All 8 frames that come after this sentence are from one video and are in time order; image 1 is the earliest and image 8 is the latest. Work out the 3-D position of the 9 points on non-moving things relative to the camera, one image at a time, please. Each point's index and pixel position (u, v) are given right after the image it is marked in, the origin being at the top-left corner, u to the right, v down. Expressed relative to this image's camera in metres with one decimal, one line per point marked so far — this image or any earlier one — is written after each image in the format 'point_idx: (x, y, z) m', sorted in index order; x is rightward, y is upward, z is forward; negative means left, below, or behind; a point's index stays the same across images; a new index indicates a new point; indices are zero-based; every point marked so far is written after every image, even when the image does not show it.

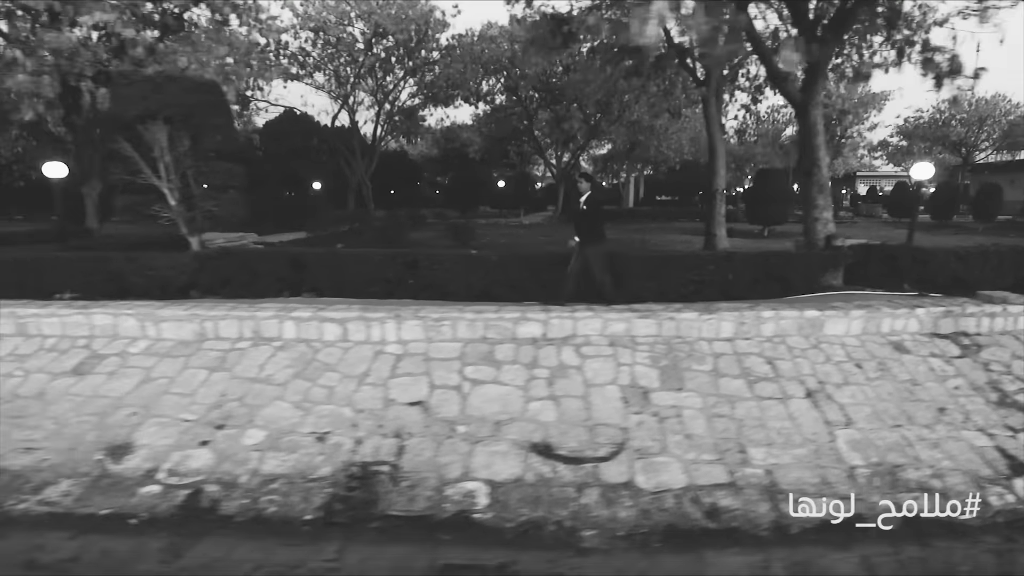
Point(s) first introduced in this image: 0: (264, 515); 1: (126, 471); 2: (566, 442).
0: (-1.7, -1.5, +4.7) m
1: (-2.8, -1.3, +5.1) m
2: (+0.4, -1.1, +5.2) m
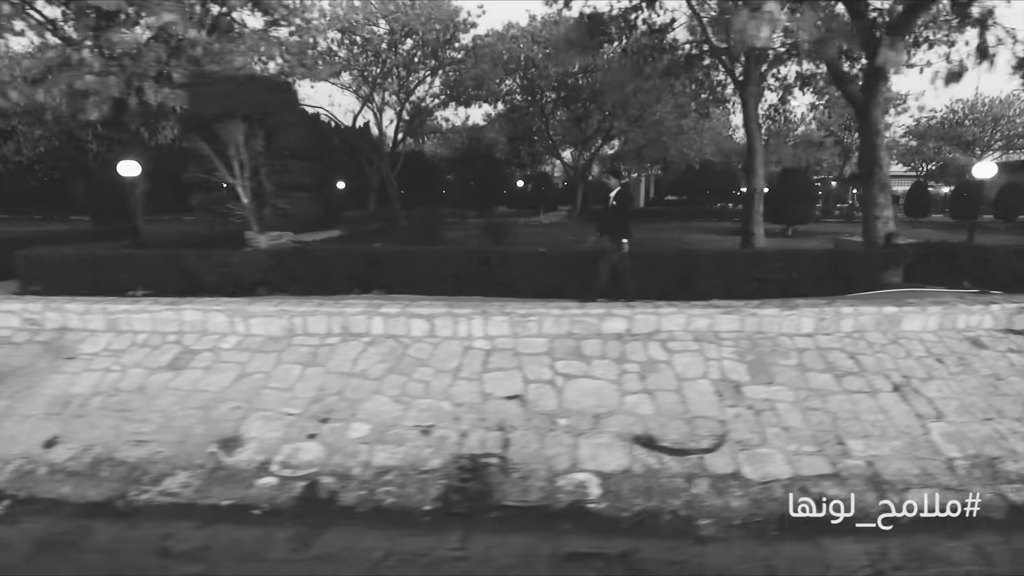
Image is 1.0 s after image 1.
0: (-0.9, -1.5, +4.8) m
1: (-2.0, -1.3, +5.2) m
2: (+1.2, -1.1, +5.3) m
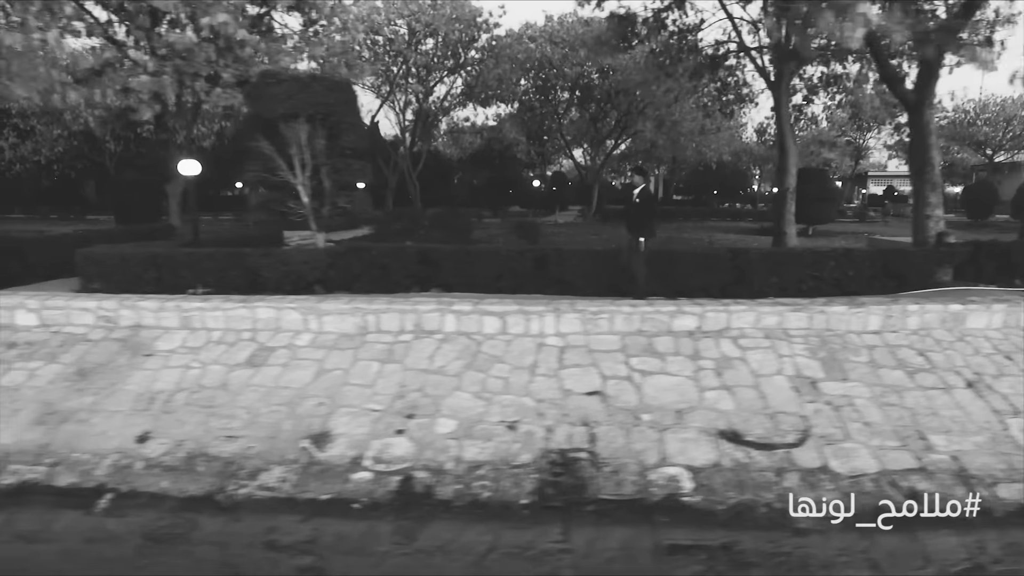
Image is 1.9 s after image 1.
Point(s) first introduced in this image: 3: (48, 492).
0: (-0.2, -1.5, +4.9) m
1: (-1.4, -1.3, +5.3) m
2: (+1.9, -1.1, +5.4) m
3: (-3.3, -1.5, +5.0) m
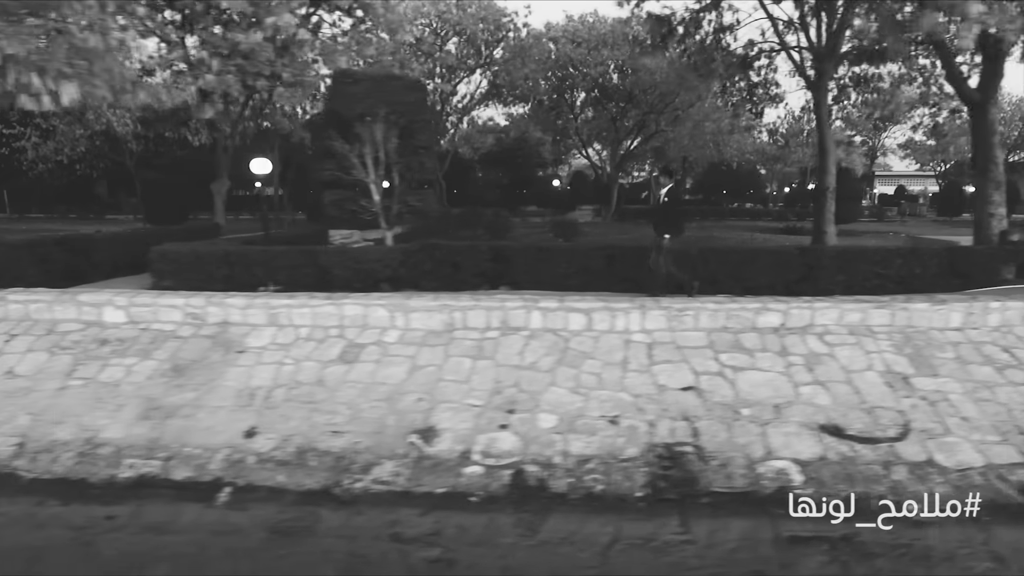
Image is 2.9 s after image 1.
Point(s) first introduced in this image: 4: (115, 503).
0: (+0.6, -1.5, +5.0) m
1: (-0.5, -1.3, +5.4) m
2: (+2.7, -1.1, +5.5) m
3: (-2.5, -1.4, +5.1) m
4: (-2.8, -1.5, +4.9) m
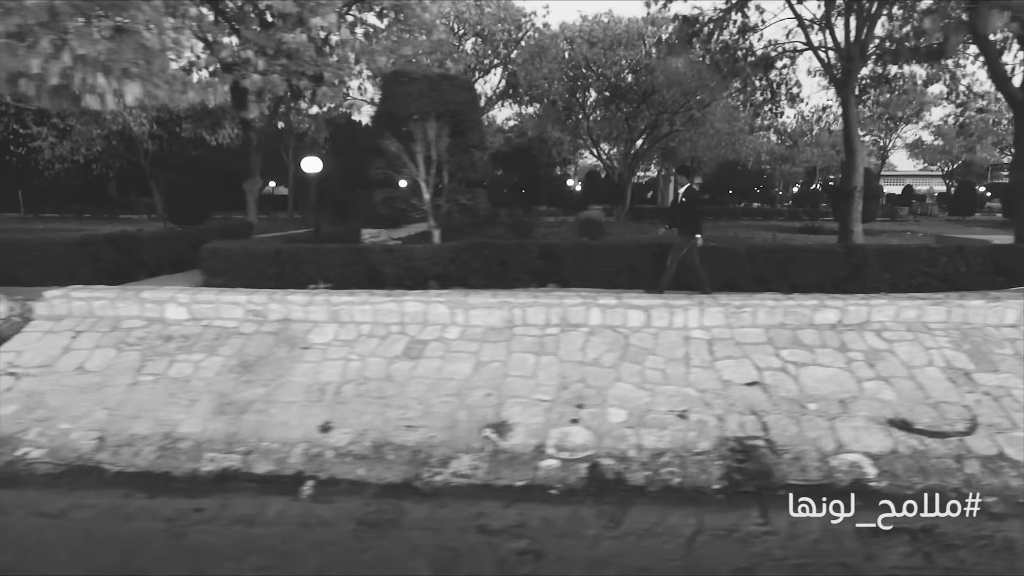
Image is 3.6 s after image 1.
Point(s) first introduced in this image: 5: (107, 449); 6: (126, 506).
0: (+1.2, -1.4, +5.1) m
1: (0.0, -1.2, +5.4) m
2: (+3.3, -1.0, +5.6) m
3: (-1.9, -1.4, +5.2) m
4: (-2.2, -1.5, +5.0) m
5: (-3.2, -1.3, +5.5) m
6: (-2.7, -1.5, +4.9) m
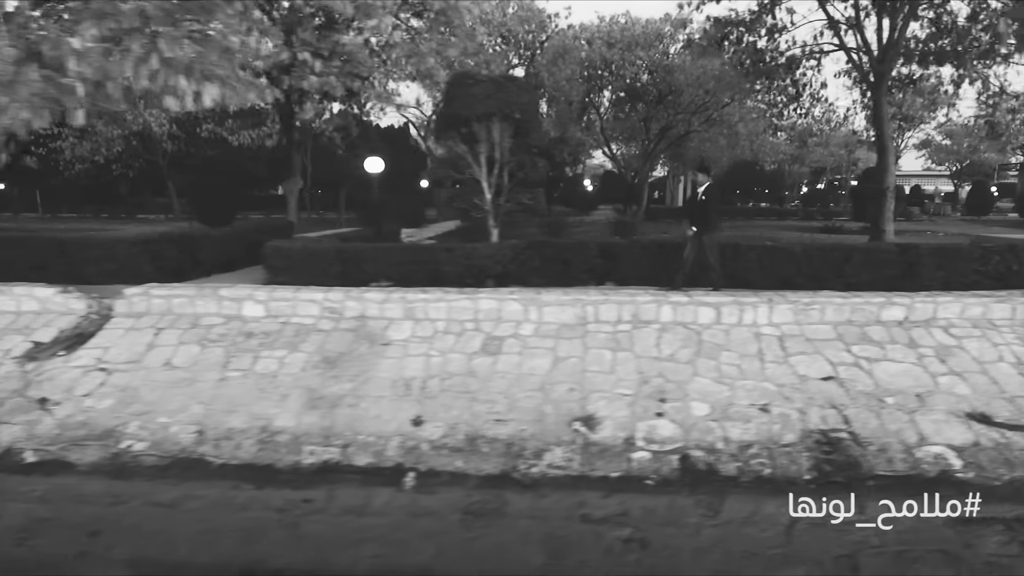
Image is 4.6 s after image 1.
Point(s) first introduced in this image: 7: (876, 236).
0: (+1.9, -1.4, +5.2) m
1: (+0.8, -1.2, +5.6) m
2: (+4.0, -1.0, +5.7) m
3: (-1.2, -1.4, +5.3) m
4: (-1.5, -1.5, +5.2) m
5: (-2.4, -1.2, +5.6) m
6: (-2.0, -1.5, +5.1) m
7: (+7.4, +1.1, +14.2) m
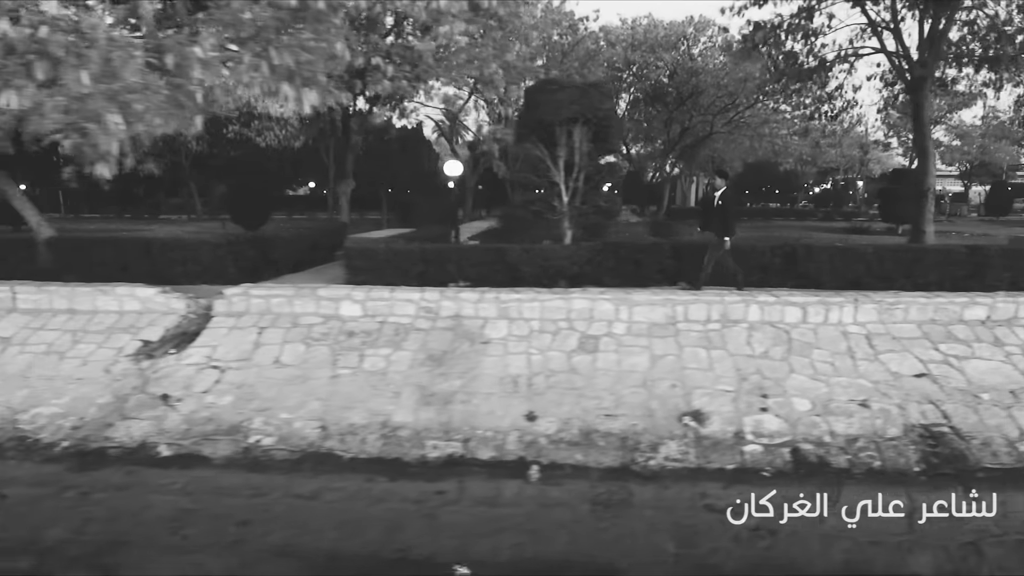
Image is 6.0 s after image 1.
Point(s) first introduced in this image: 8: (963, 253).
0: (+2.8, -1.4, +5.4) m
1: (+1.7, -1.2, +5.8) m
2: (+4.9, -1.0, +5.9) m
3: (-0.3, -1.4, +5.5) m
4: (-0.6, -1.5, +5.4) m
5: (-1.5, -1.2, +5.8) m
6: (-1.1, -1.5, +5.3) m
7: (+8.3, +1.1, +14.4) m
8: (+5.5, +0.4, +8.6) m
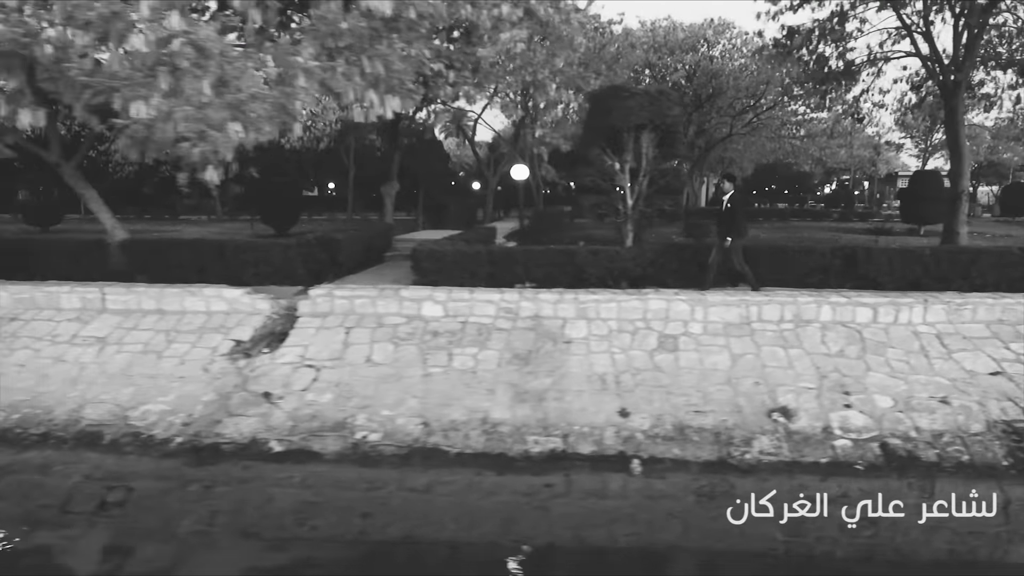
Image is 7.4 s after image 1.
0: (+3.7, -1.4, +5.7) m
1: (+2.5, -1.2, +6.0) m
2: (+5.8, -1.0, +6.2) m
3: (+0.6, -1.4, +5.8) m
4: (+0.3, -1.5, +5.6) m
5: (-0.7, -1.2, +6.0) m
6: (-0.2, -1.5, +5.5) m
7: (+9.2, +1.1, +14.7) m
8: (+6.4, +0.4, +8.8) m
